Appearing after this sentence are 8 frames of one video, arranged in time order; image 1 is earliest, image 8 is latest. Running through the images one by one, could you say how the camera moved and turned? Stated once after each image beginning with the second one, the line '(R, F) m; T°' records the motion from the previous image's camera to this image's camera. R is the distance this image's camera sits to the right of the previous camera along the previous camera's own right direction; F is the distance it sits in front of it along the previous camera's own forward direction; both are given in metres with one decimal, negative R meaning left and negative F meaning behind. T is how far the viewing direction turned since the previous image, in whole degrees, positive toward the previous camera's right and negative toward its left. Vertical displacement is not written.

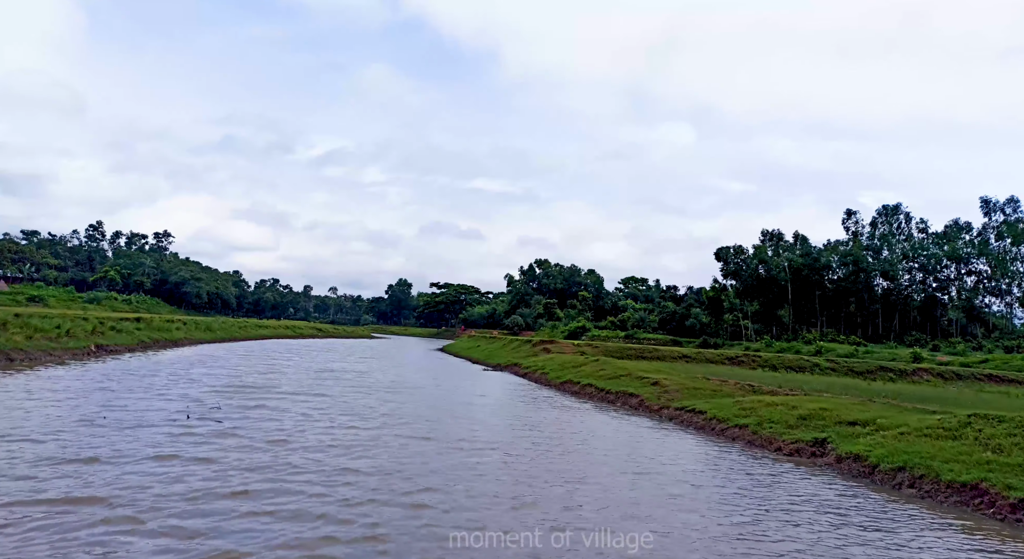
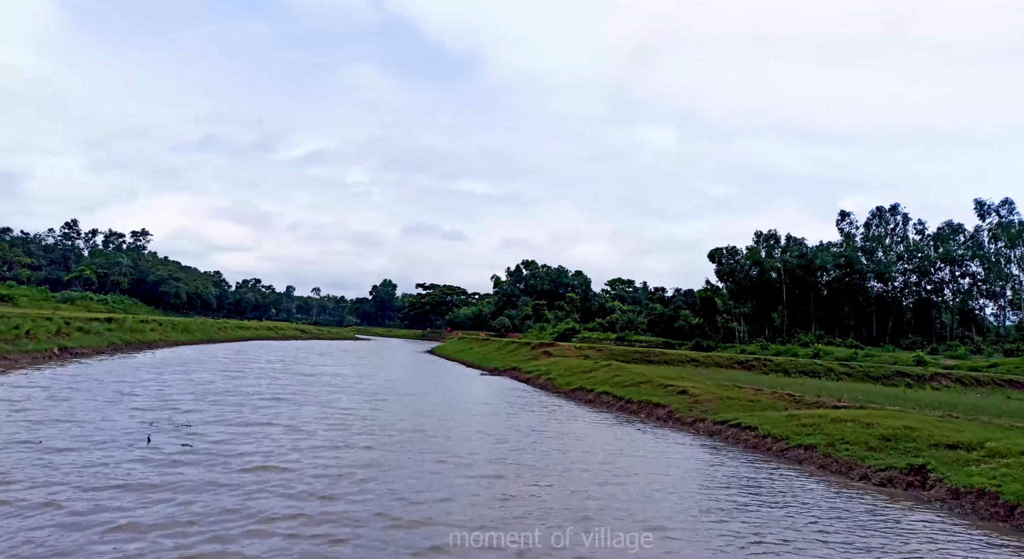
(-0.7, +2.1) m; +1°
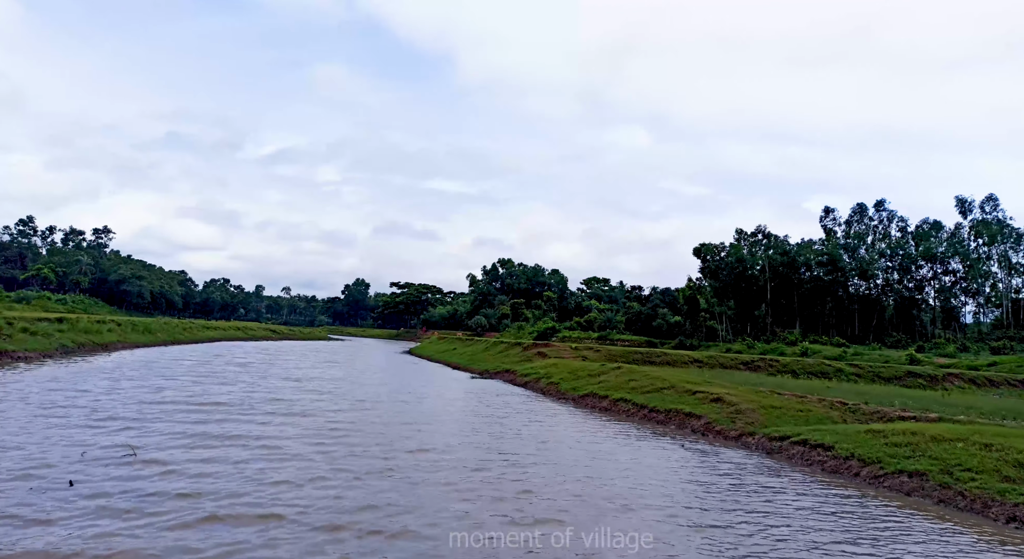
(-0.8, +2.4) m; +2°
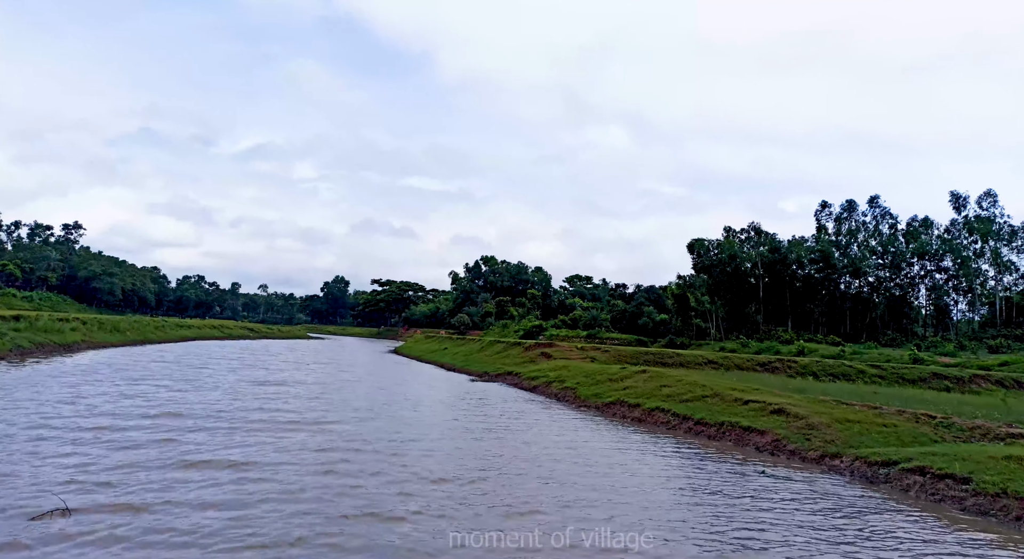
(-0.9, +2.4) m; +2°
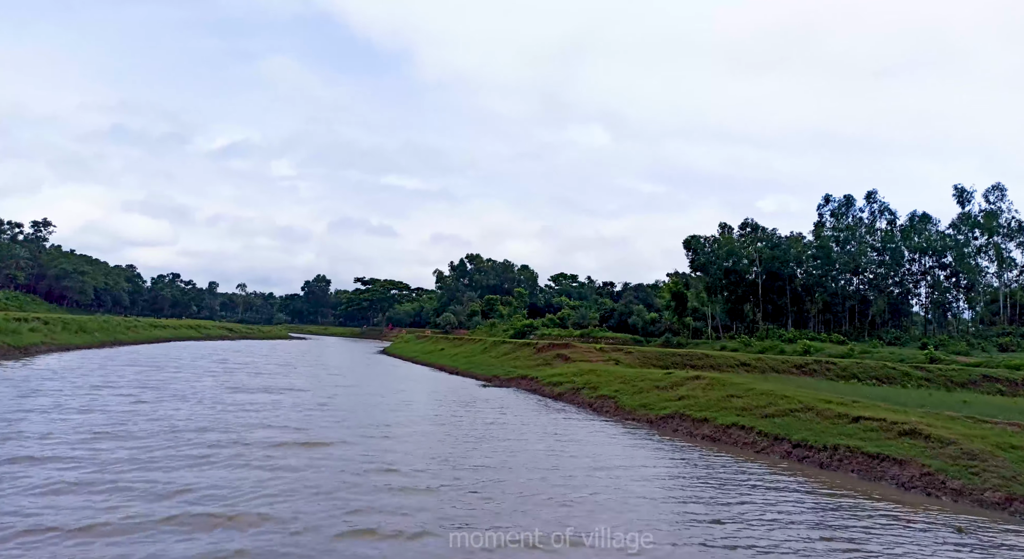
(-1.2, +3.0) m; +2°
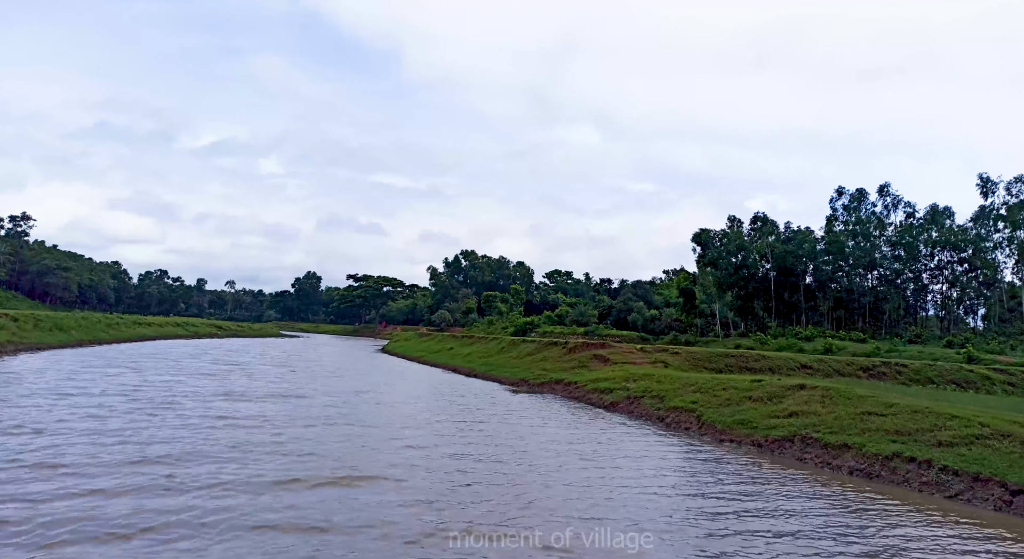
(-1.3, +3.4) m; +1°
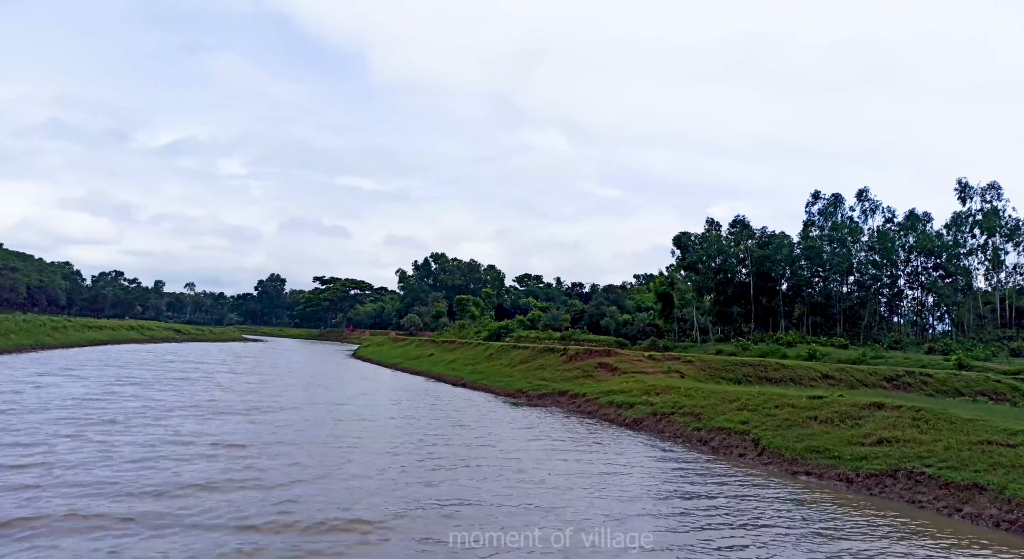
(-0.9, +2.4) m; +3°
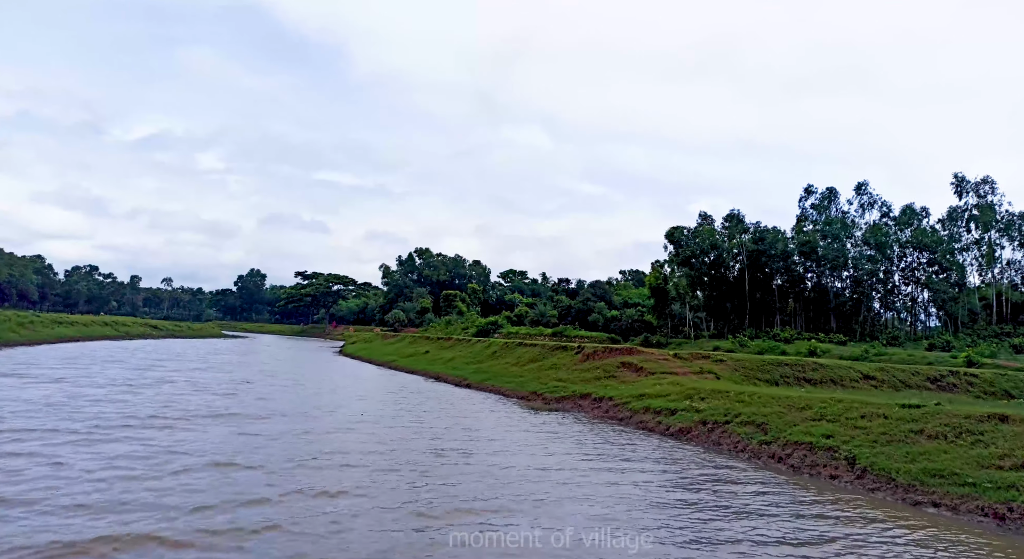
(-0.9, +2.1) m; +1°
